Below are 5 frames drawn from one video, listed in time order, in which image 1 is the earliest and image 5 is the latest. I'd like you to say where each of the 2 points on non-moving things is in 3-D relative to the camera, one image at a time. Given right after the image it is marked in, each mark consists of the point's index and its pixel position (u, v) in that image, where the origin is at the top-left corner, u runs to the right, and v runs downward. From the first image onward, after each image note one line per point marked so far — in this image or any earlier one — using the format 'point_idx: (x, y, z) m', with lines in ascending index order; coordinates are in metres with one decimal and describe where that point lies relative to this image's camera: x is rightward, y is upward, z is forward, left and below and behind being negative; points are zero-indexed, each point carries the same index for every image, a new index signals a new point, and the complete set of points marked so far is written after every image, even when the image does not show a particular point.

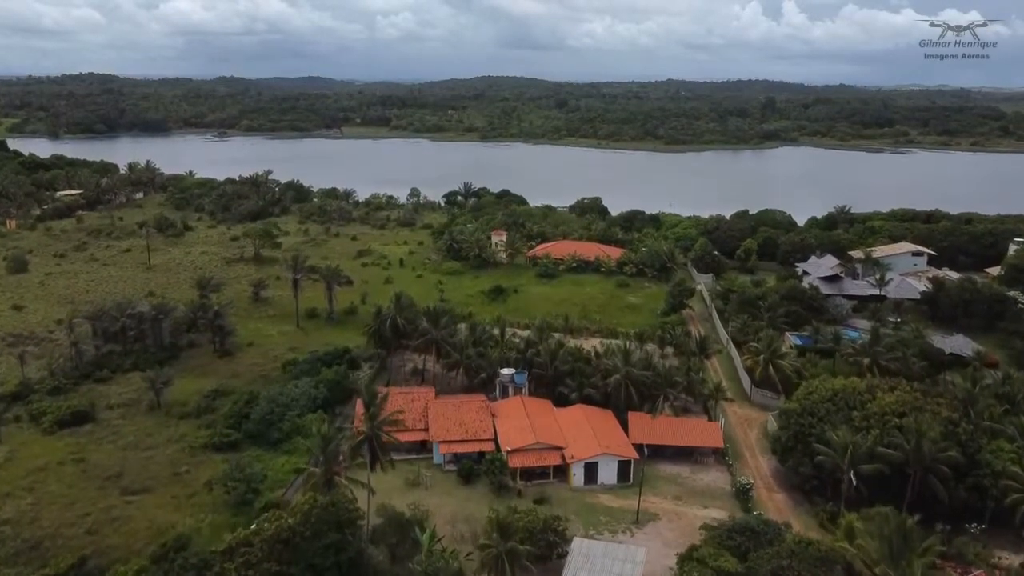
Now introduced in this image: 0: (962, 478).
0: (+9.5, -4.0, +18.7) m
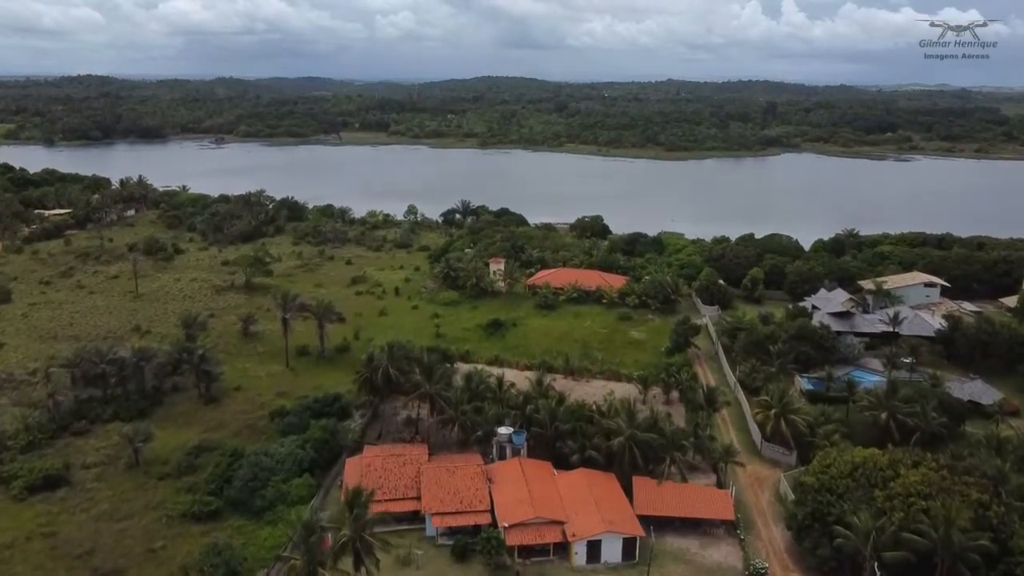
0: (+9.4, -5.5, +17.3) m
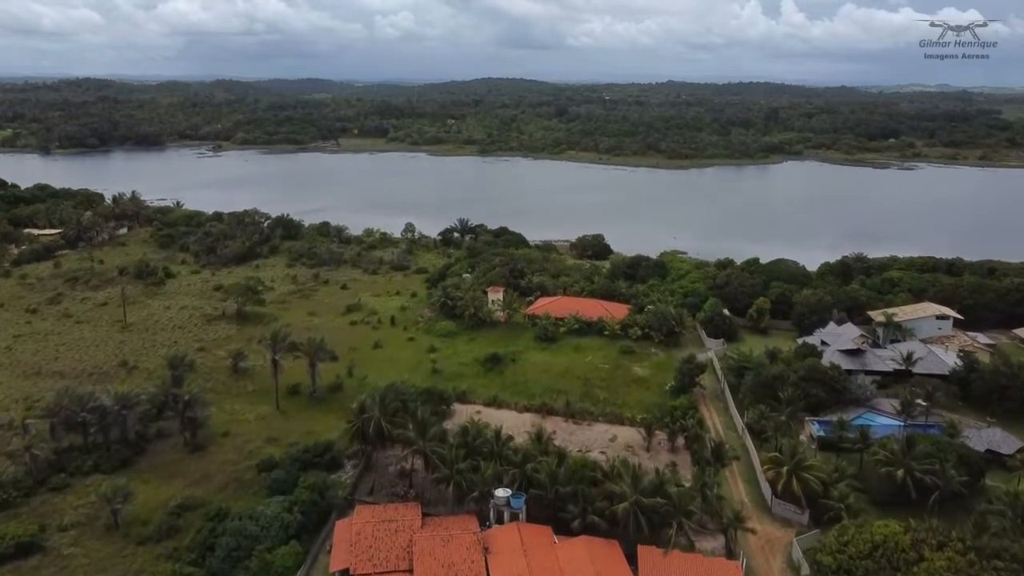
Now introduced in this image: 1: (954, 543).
0: (+9.4, -6.9, +16.1) m
1: (+9.1, -5.2, +18.3) m
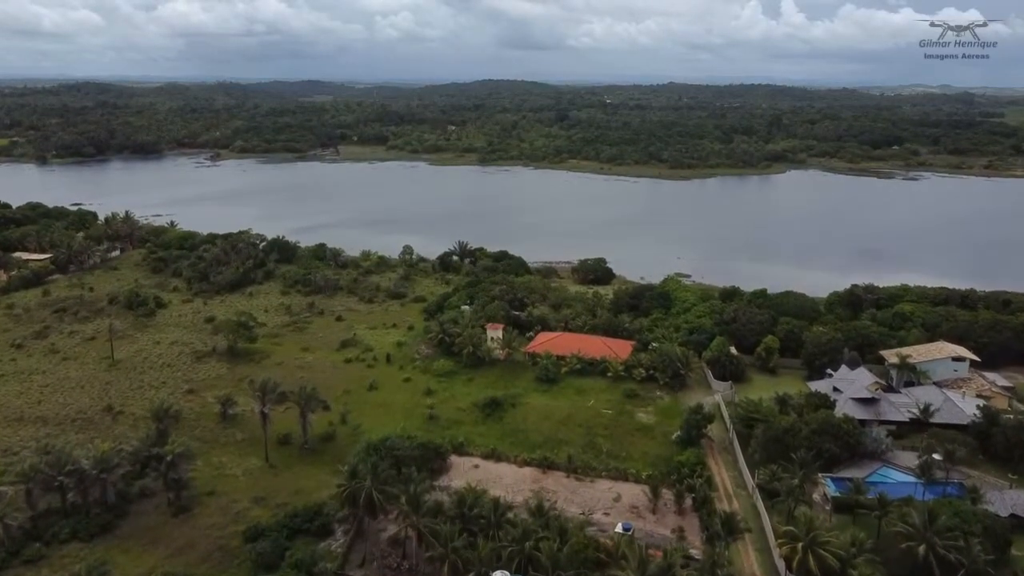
0: (+9.4, -8.5, +14.7) m
1: (+9.1, -6.9, +16.9) m
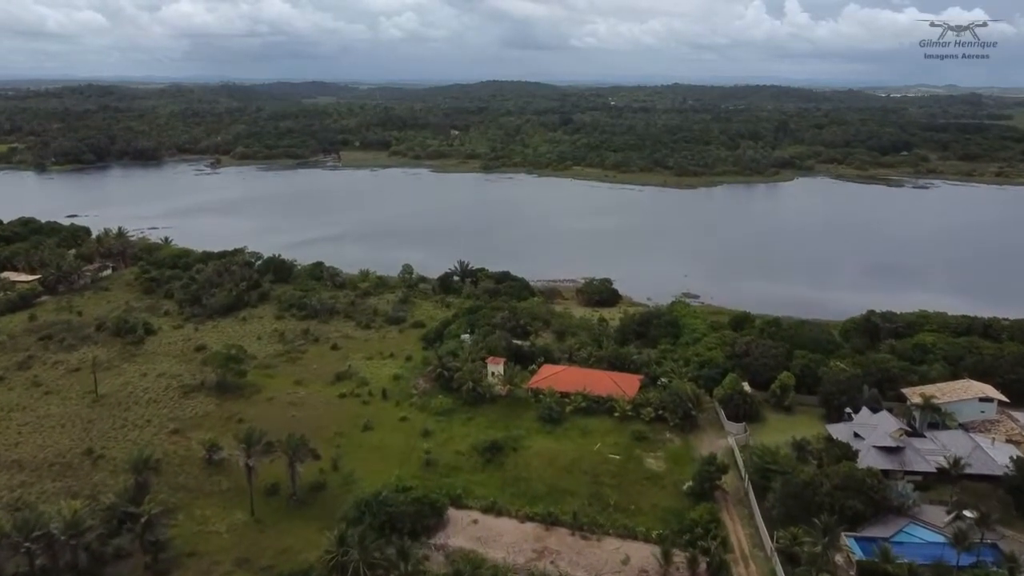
0: (+9.3, -10.0, +12.8) m
1: (+9.1, -8.3, +15.0) m
